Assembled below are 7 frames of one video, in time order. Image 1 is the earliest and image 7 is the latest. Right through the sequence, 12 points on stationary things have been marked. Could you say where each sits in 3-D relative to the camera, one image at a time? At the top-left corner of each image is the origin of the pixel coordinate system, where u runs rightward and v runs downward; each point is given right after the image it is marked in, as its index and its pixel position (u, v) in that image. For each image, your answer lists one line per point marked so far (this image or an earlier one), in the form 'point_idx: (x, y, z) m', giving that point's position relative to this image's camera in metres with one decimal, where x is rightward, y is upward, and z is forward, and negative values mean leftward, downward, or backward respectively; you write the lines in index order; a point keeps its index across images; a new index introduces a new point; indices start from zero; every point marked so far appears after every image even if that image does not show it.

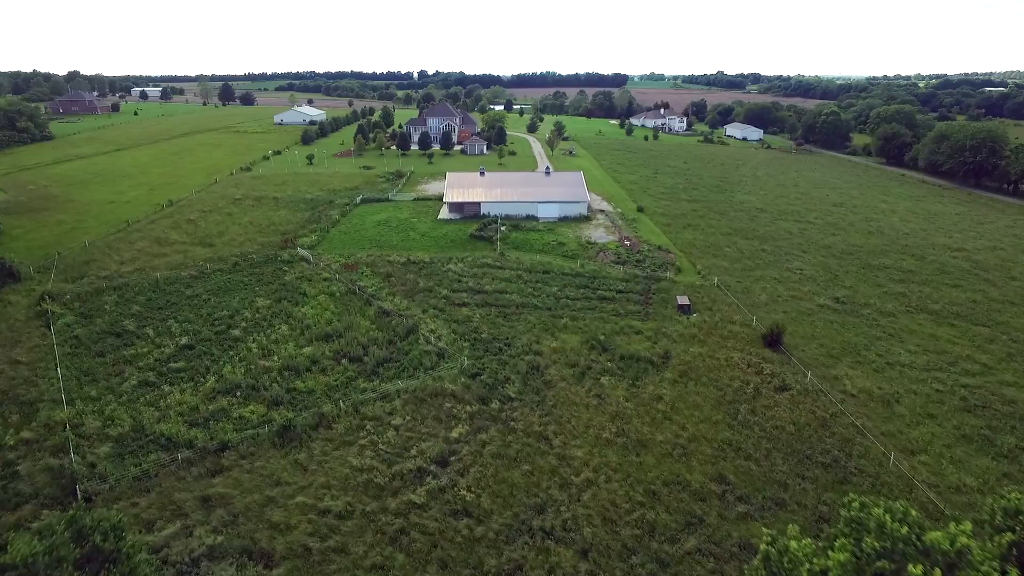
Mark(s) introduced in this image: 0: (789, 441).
0: (+8.8, -4.8, +19.2) m
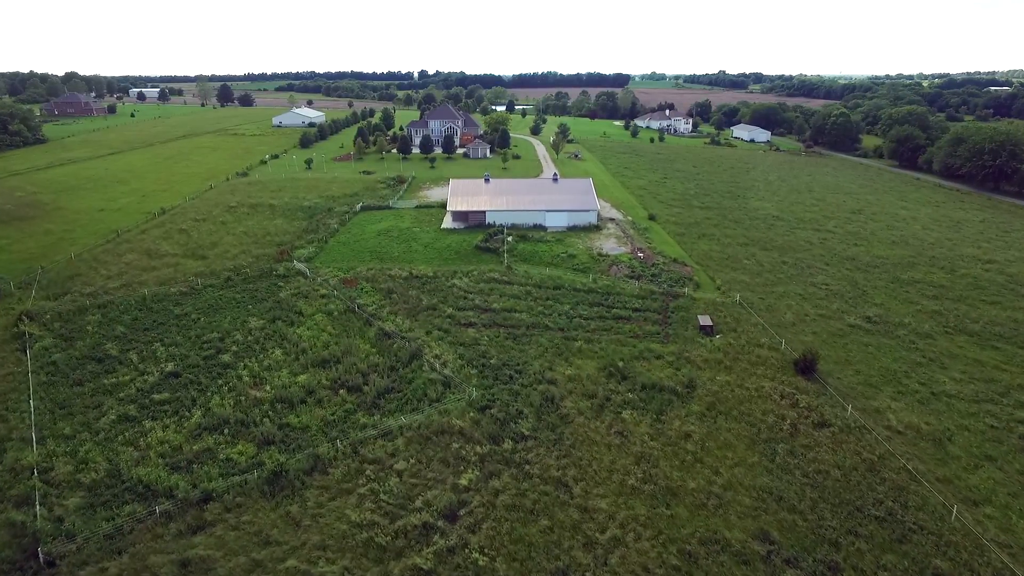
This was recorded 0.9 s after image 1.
0: (+9.2, -5.7, +17.3) m
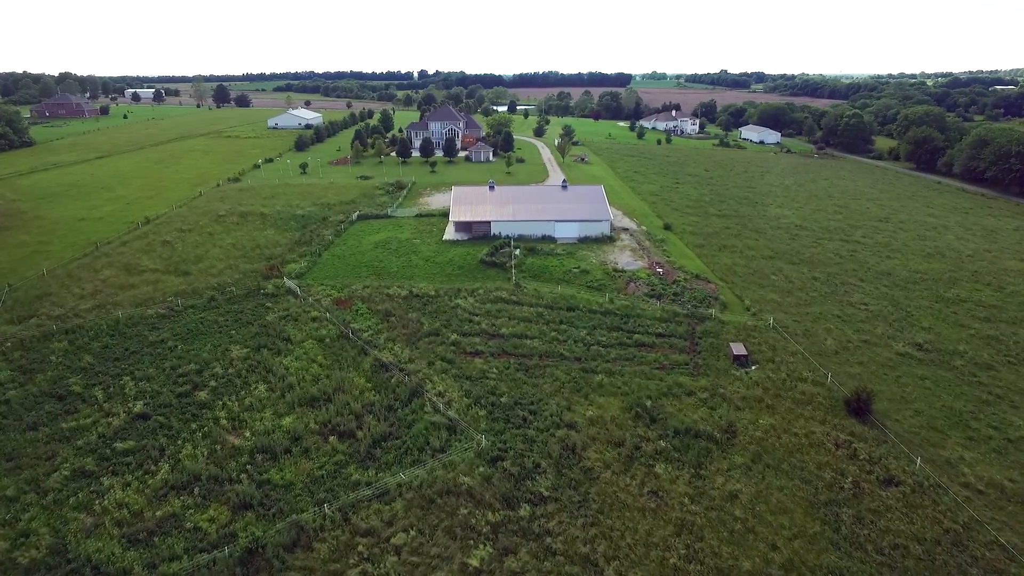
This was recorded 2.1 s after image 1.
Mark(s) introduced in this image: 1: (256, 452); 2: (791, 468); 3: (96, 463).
0: (+9.7, -6.7, +14.5) m
1: (-8.1, -5.2, +19.3) m
2: (+8.3, -5.4, +18.1) m
3: (-12.7, -5.4, +18.7) m
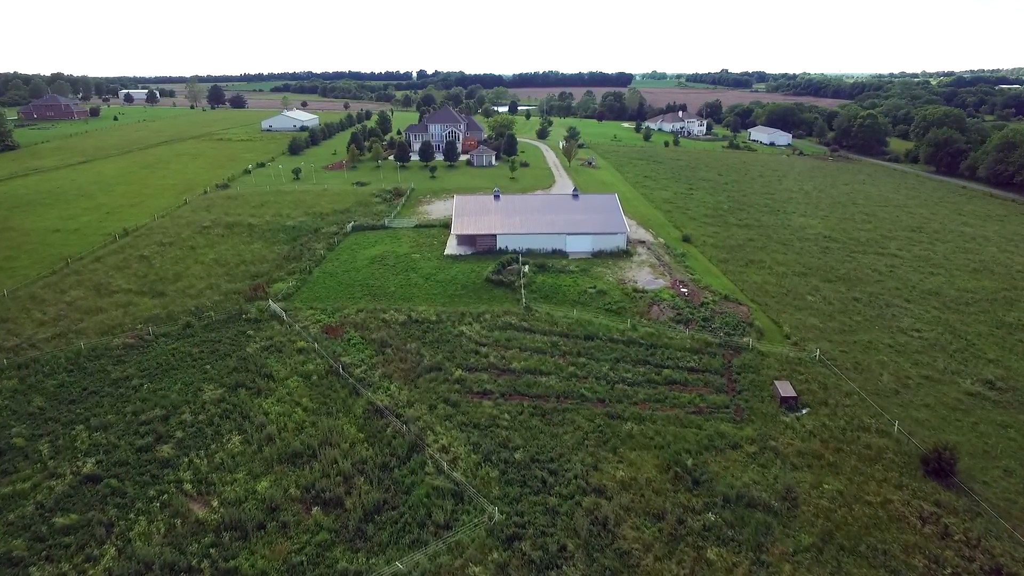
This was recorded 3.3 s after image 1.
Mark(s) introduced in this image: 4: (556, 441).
0: (+10.2, -7.8, +11.3) m
1: (-7.6, -6.3, +16.0) m
2: (+8.8, -6.5, +14.9) m
3: (-12.2, -6.5, +15.4) m
4: (+1.4, -4.9, +19.5) m
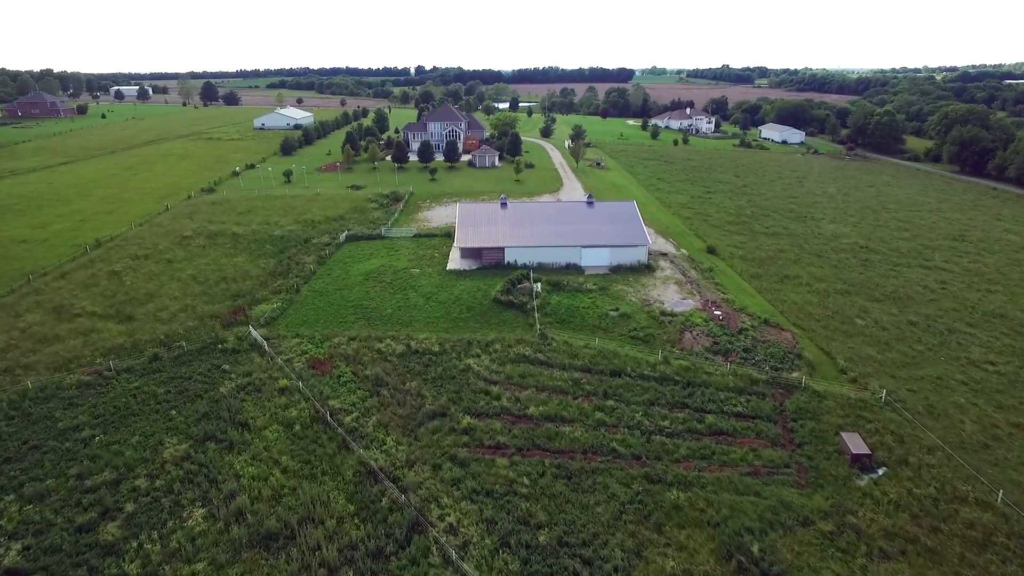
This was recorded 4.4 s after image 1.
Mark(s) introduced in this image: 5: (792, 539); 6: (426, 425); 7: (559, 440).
0: (+10.8, -9.0, +7.9) m
1: (-7.0, -7.5, +12.6) m
2: (+9.4, -7.6, +11.5) m
3: (-11.7, -7.7, +12.0) m
4: (+2.0, -6.0, +16.0) m
5: (+7.0, -6.3, +15.2) m
6: (-2.8, -4.4, +19.9) m
7: (+1.5, -4.7, +19.1) m
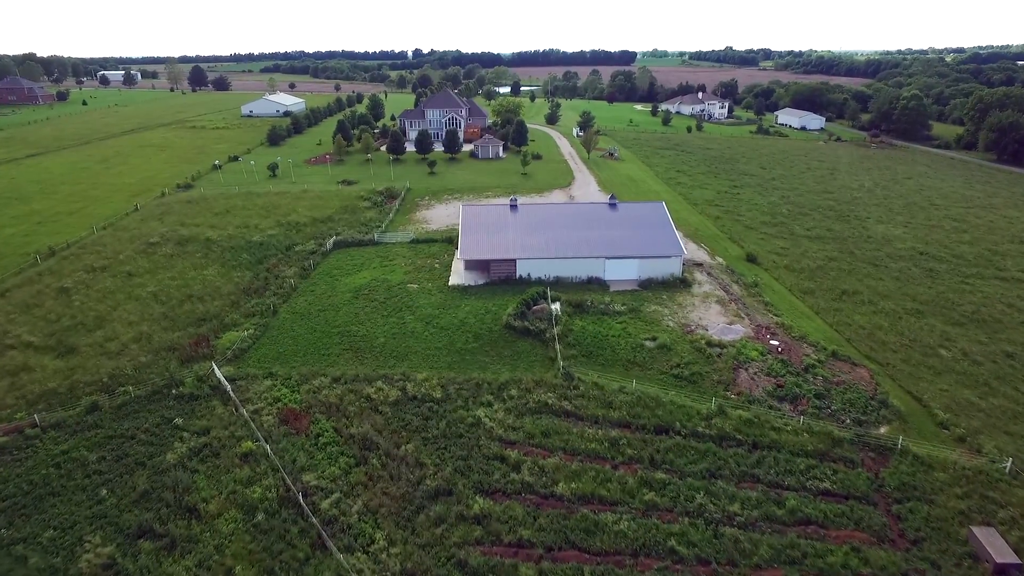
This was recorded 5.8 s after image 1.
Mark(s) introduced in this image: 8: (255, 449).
0: (+11.5, -10.4, +3.5) m
1: (-6.4, -8.8, +8.2) m
2: (+10.1, -8.9, +7.1) m
3: (-11.0, -9.1, +7.6) m
4: (+2.6, -7.2, +11.6) m
5: (+7.7, -7.6, +10.8) m
6: (-2.2, -5.6, +15.4) m
7: (+2.1, -5.9, +14.6) m
8: (-7.5, -4.7, +17.7) m
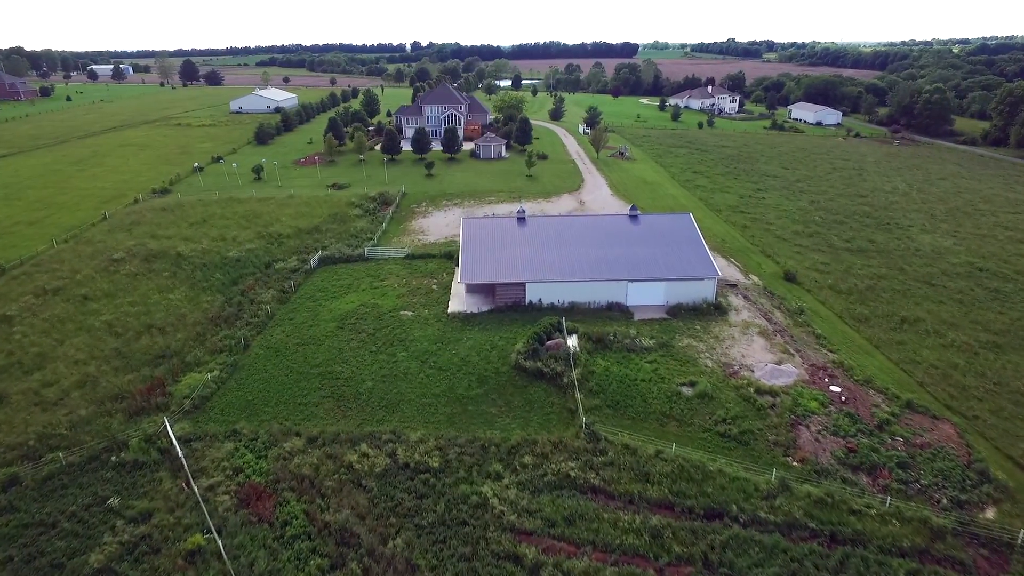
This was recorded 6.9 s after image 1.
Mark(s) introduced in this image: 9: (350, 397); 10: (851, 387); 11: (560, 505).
0: (+11.9, -11.7, -0.1) m
1: (-6.0, -10.2, +4.6) m
2: (+10.5, -10.3, +3.5) m
3: (-10.6, -10.5, +3.9) m
4: (+3.0, -8.5, +7.9) m
5: (+8.0, -8.8, +7.2) m
6: (-1.8, -6.9, +11.7) m
7: (+2.5, -7.2, +11.0) m
8: (-7.1, -5.9, +14.0) m
9: (-5.1, -3.5, +19.6) m
10: (+11.0, -3.2, +19.5) m
11: (+1.2, -5.3, +15.1) m
